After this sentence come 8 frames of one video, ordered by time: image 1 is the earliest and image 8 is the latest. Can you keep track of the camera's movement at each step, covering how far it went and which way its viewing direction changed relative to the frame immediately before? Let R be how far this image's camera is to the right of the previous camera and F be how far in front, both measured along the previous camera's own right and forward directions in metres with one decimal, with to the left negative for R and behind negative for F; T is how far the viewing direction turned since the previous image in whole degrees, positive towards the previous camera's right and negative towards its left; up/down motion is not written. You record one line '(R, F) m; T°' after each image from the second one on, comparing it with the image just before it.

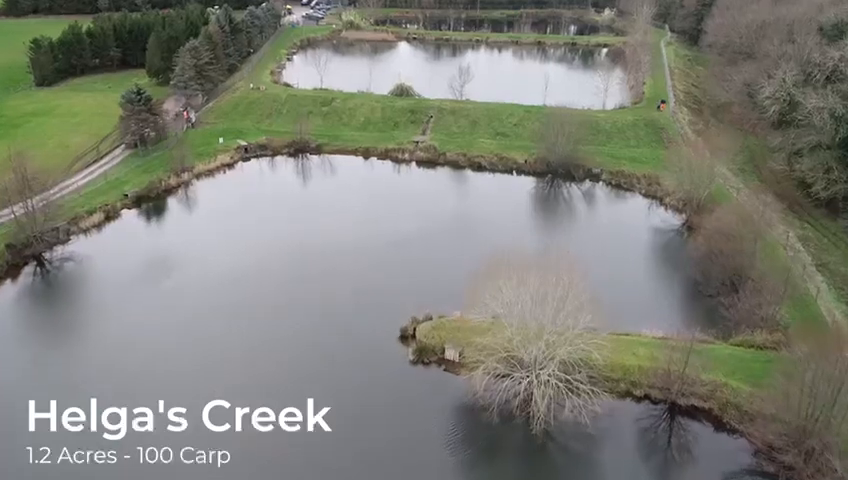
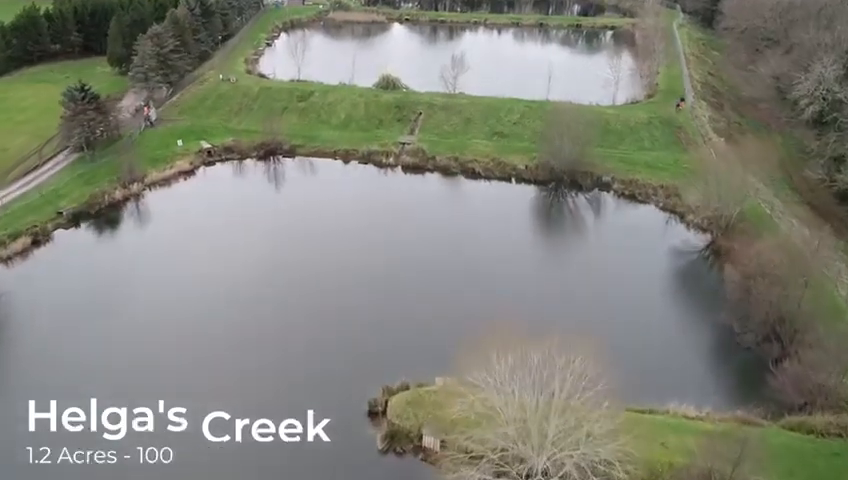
(+0.7, +4.7) m; 0°
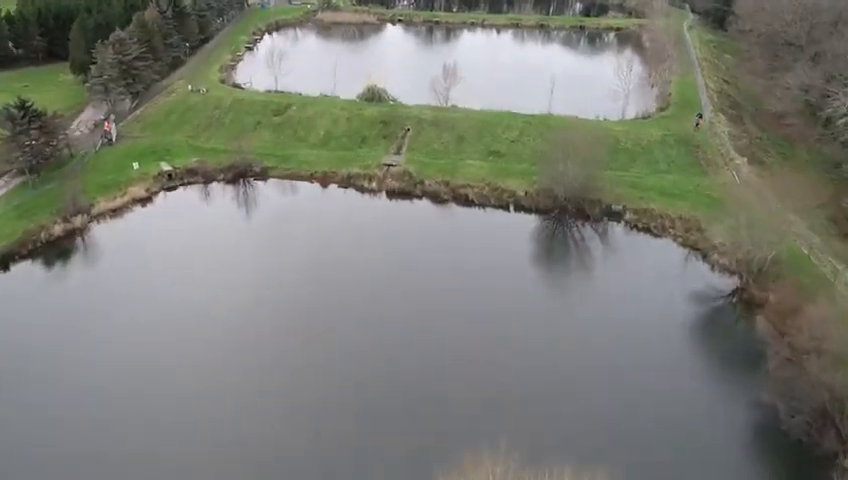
(+0.6, +4.0) m; 0°
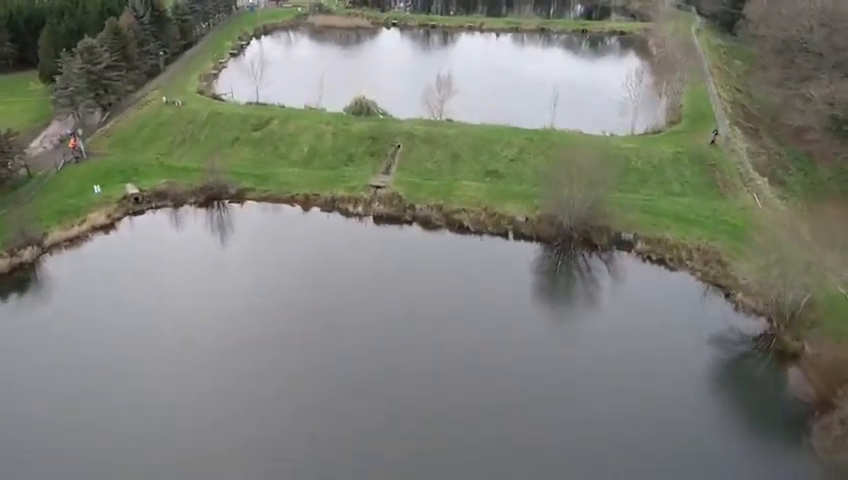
(+0.4, +2.9) m; 0°
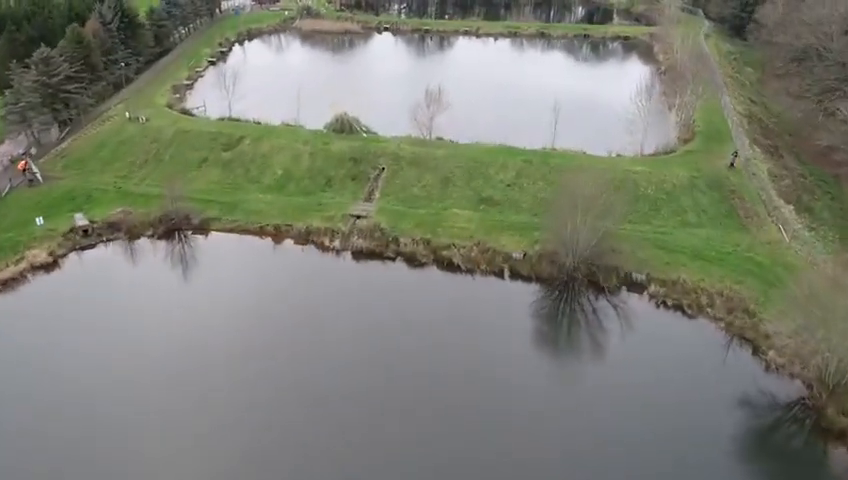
(+0.6, +3.3) m; 0°
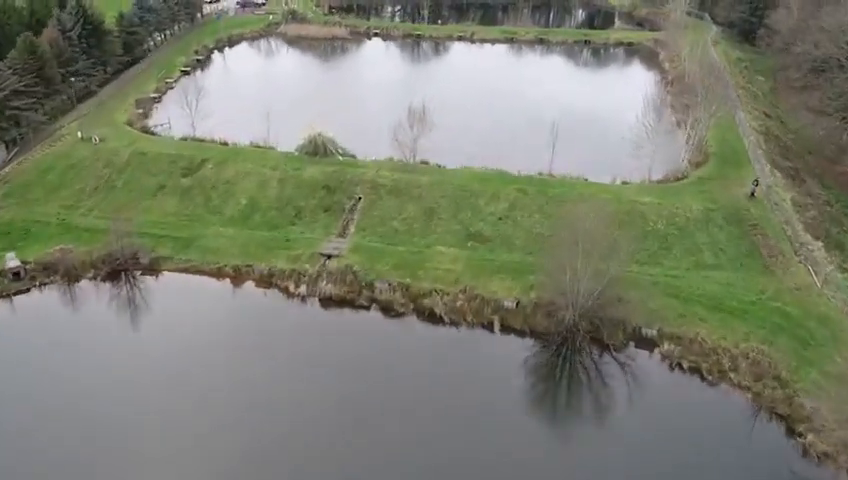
(+0.7, +3.3) m; 0°
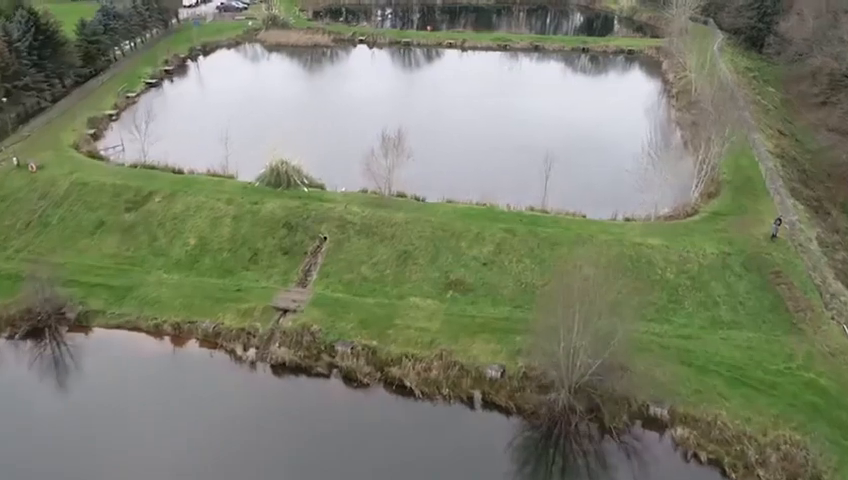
(+0.9, +3.4) m; 0°
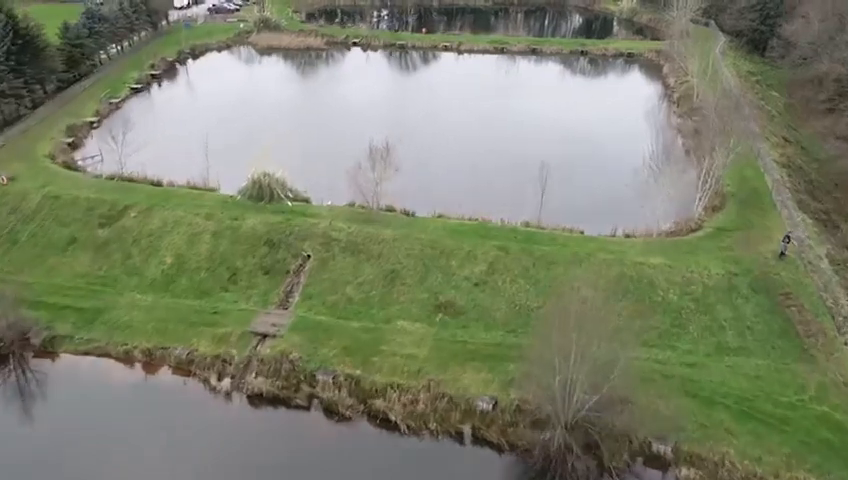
(+0.4, +1.2) m; 0°
